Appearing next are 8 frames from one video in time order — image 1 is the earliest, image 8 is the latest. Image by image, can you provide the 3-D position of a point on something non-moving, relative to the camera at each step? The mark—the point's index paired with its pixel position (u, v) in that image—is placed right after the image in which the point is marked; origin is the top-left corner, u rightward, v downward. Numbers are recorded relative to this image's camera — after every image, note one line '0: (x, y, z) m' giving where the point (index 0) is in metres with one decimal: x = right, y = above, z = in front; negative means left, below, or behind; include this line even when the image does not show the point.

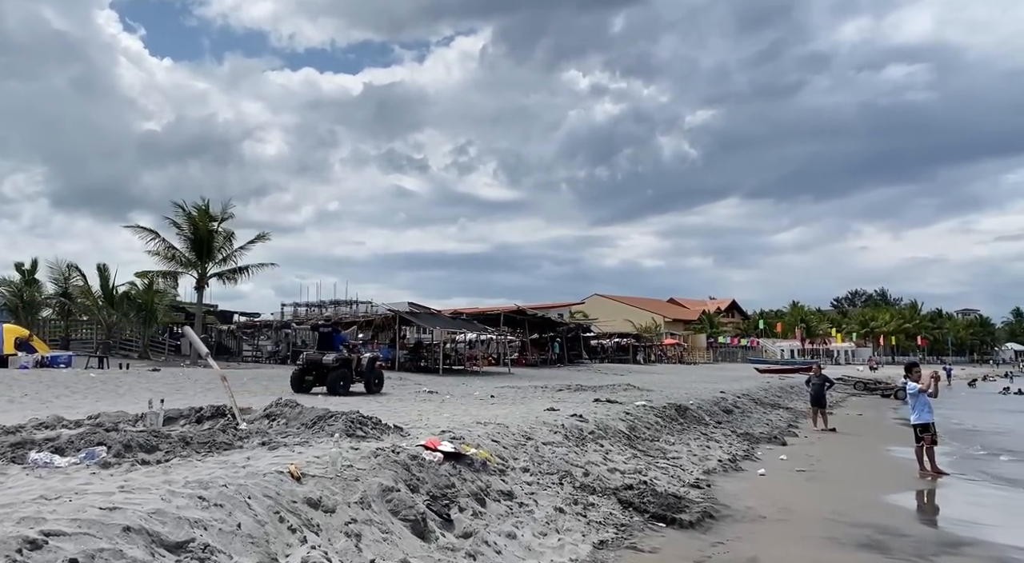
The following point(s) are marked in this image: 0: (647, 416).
0: (+2.5, -2.5, +15.4) m
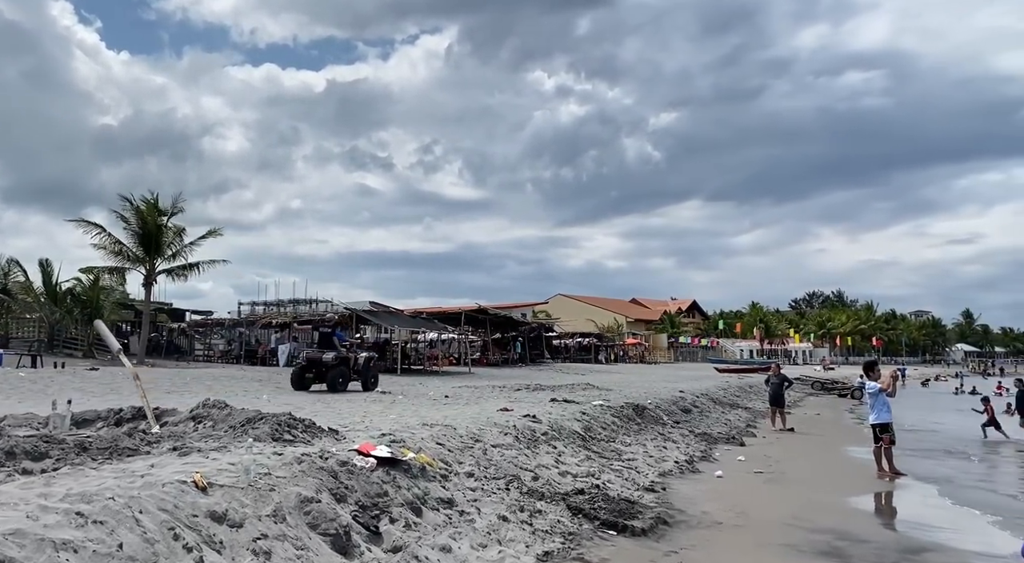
0: (+1.6, -2.4, +15.0) m
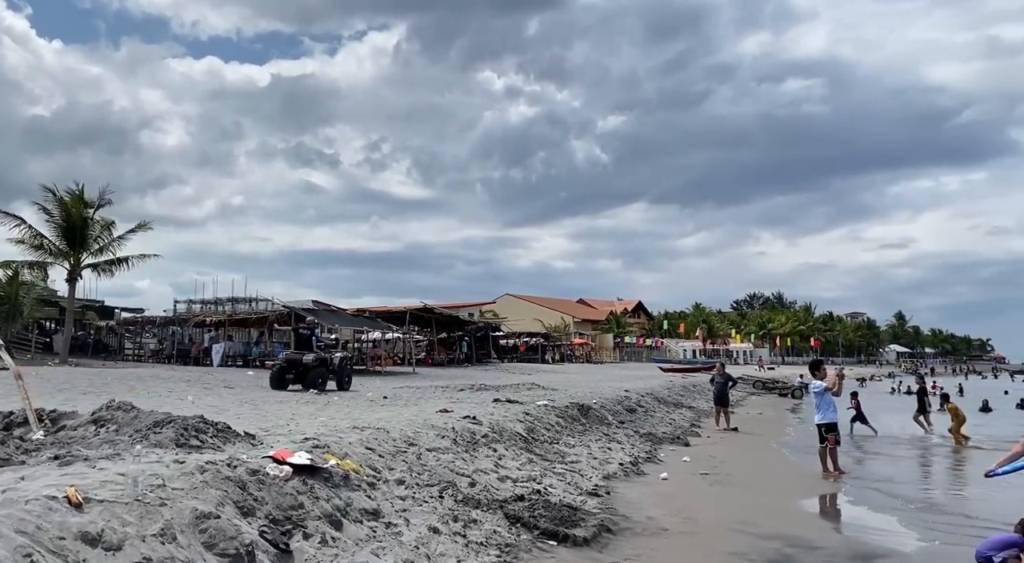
0: (+0.6, -2.3, +14.6) m
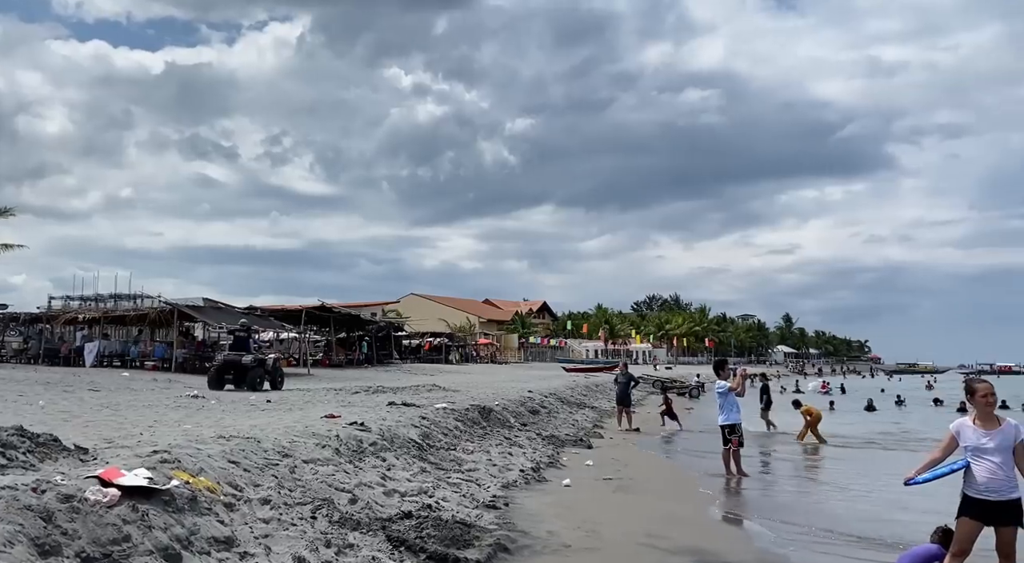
0: (-1.1, -2.3, +13.7) m
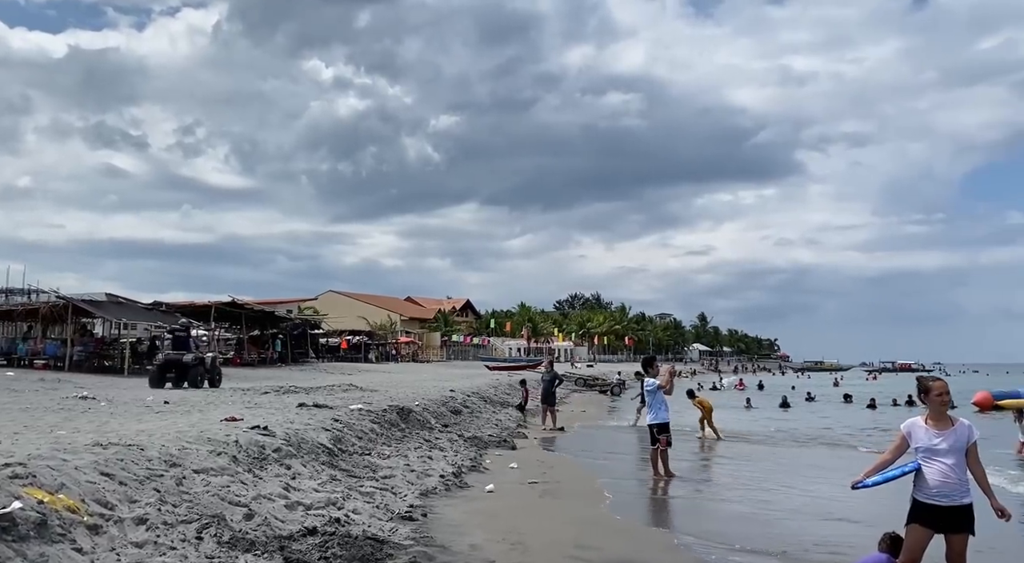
0: (-2.3, -2.1, +12.8) m
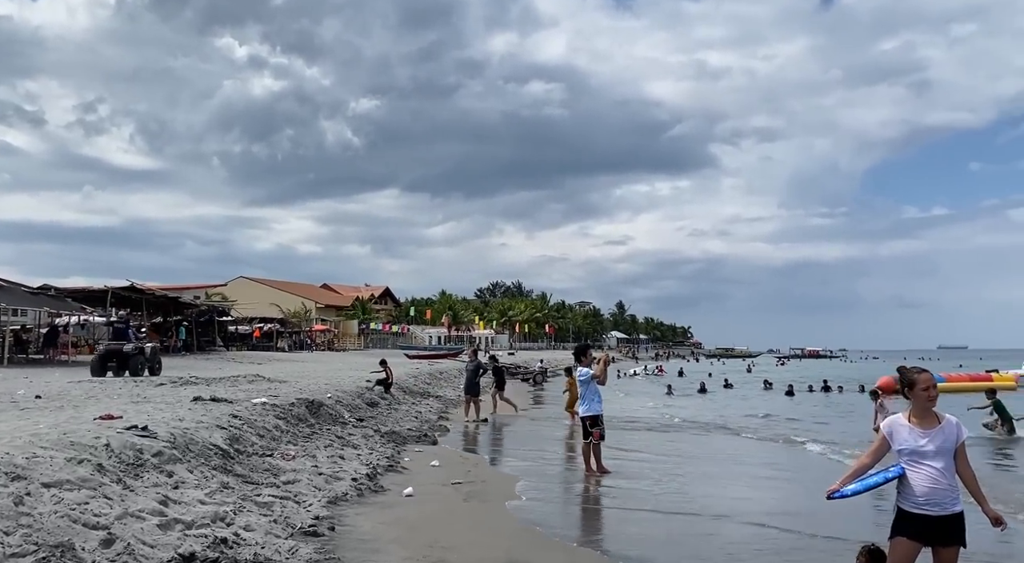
0: (-3.4, -1.9, +11.5) m
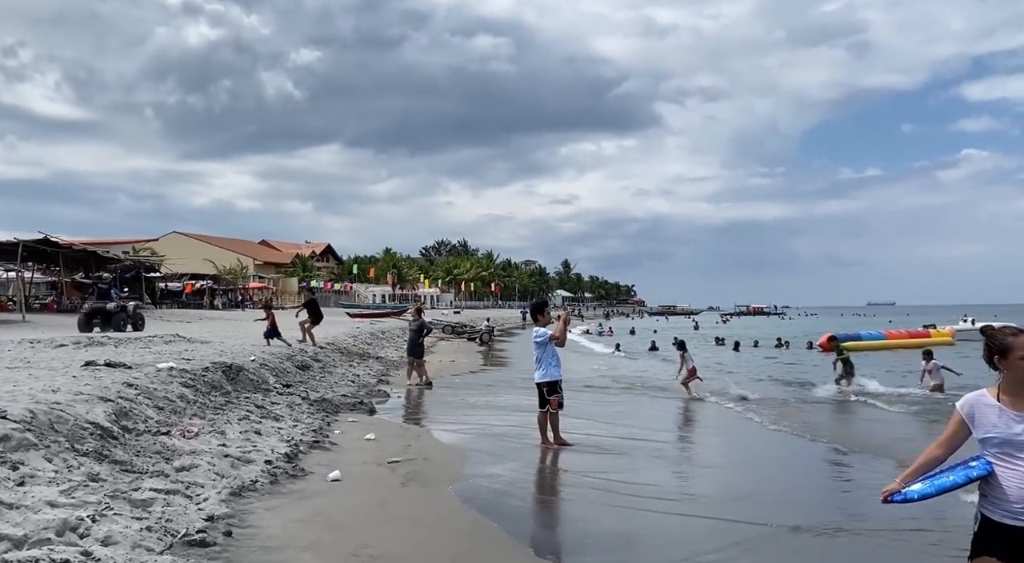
0: (-4.0, -1.2, +9.8) m
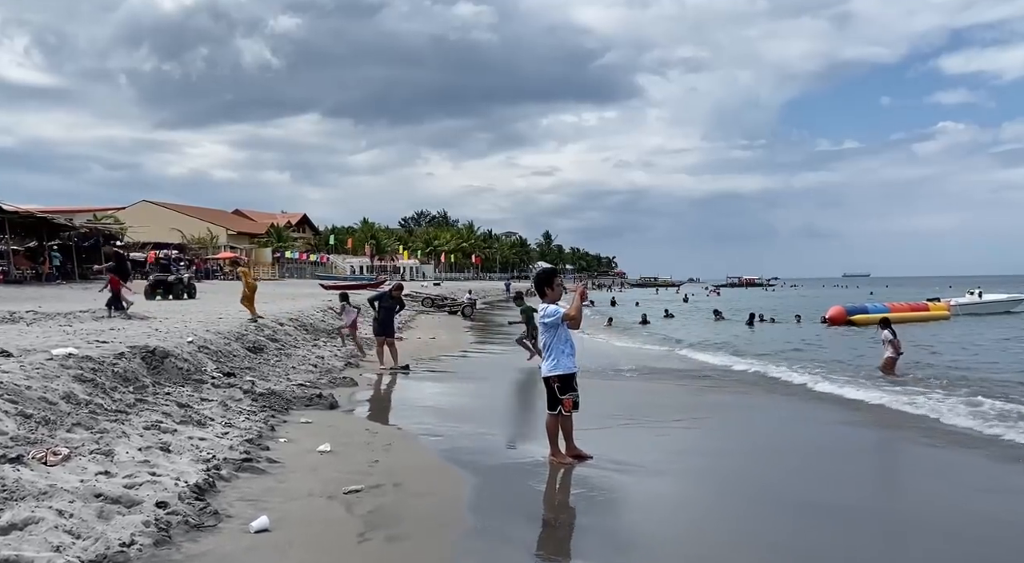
0: (-4.0, -0.9, +7.2) m
